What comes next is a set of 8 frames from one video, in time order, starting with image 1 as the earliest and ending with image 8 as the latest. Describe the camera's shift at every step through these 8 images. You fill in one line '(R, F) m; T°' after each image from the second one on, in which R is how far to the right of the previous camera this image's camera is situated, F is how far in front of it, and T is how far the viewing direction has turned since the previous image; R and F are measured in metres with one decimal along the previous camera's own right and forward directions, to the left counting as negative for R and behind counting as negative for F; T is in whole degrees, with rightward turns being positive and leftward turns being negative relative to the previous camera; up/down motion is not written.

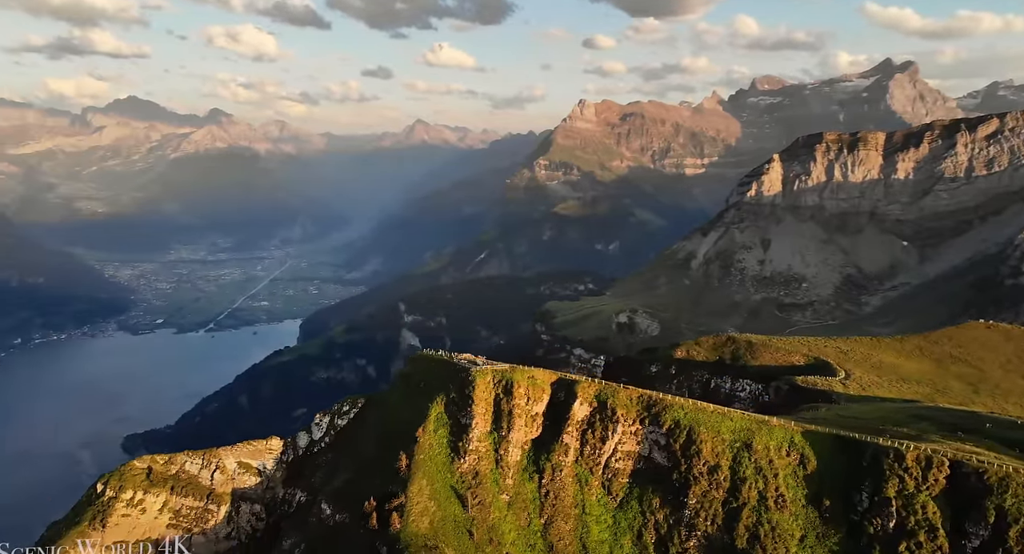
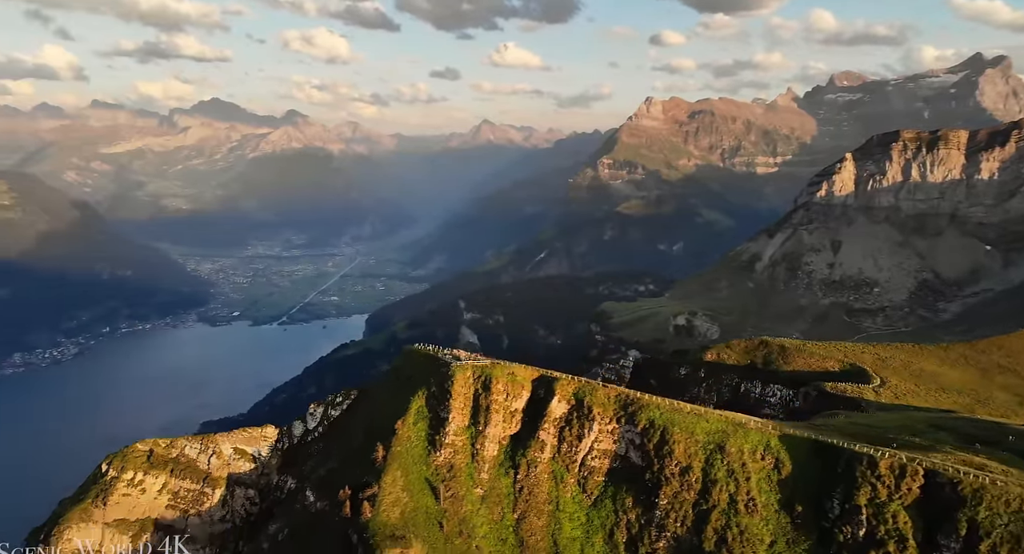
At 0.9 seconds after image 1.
(+6.5, -0.5) m; -5°
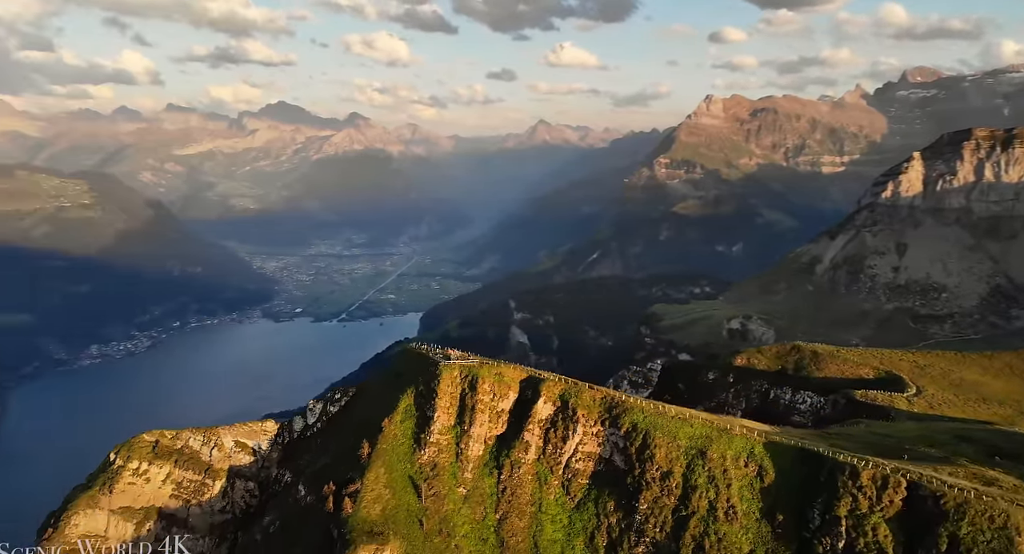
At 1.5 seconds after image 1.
(+5.3, +0.1) m; -4°
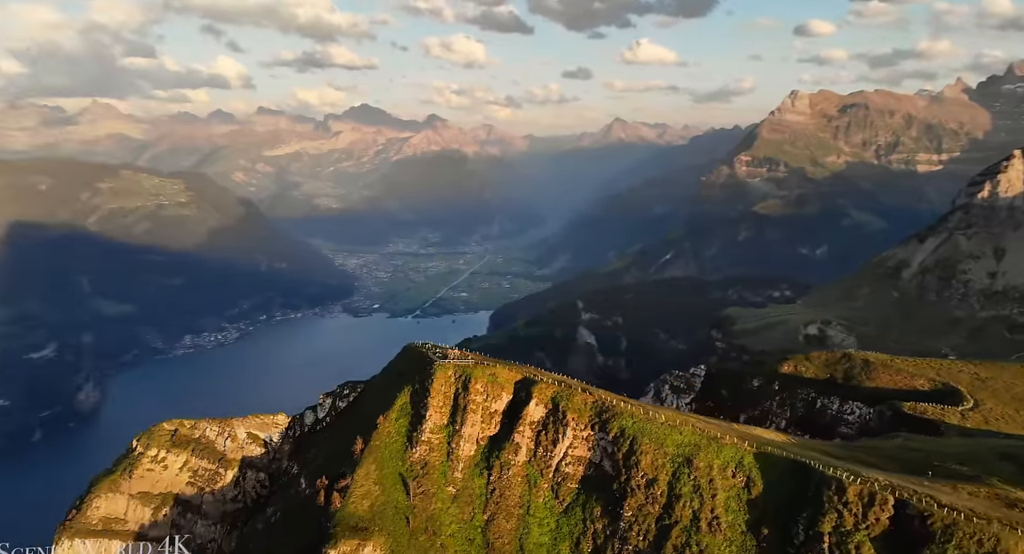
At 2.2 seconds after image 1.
(+6.2, +0.4) m; -6°
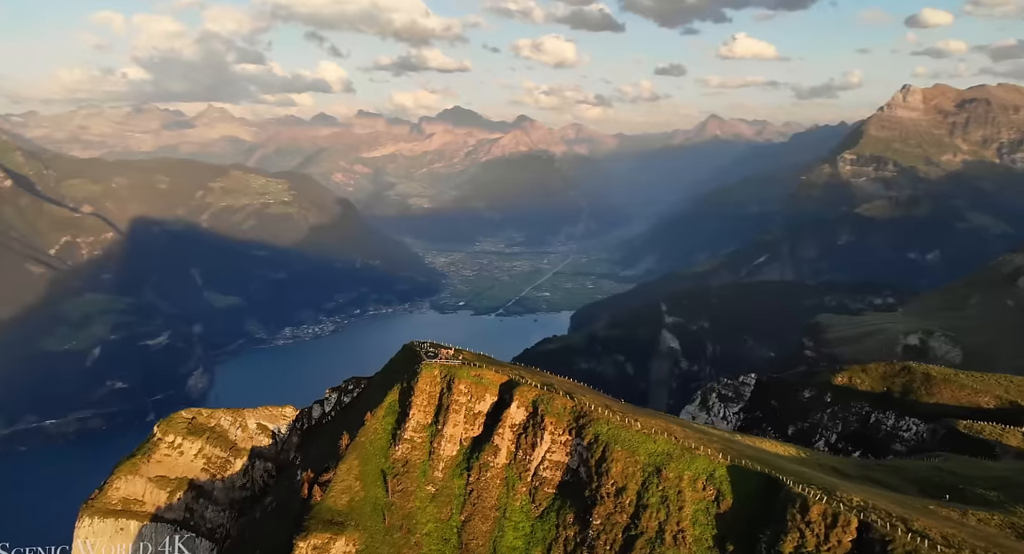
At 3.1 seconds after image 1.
(+8.1, +0.7) m; -7°
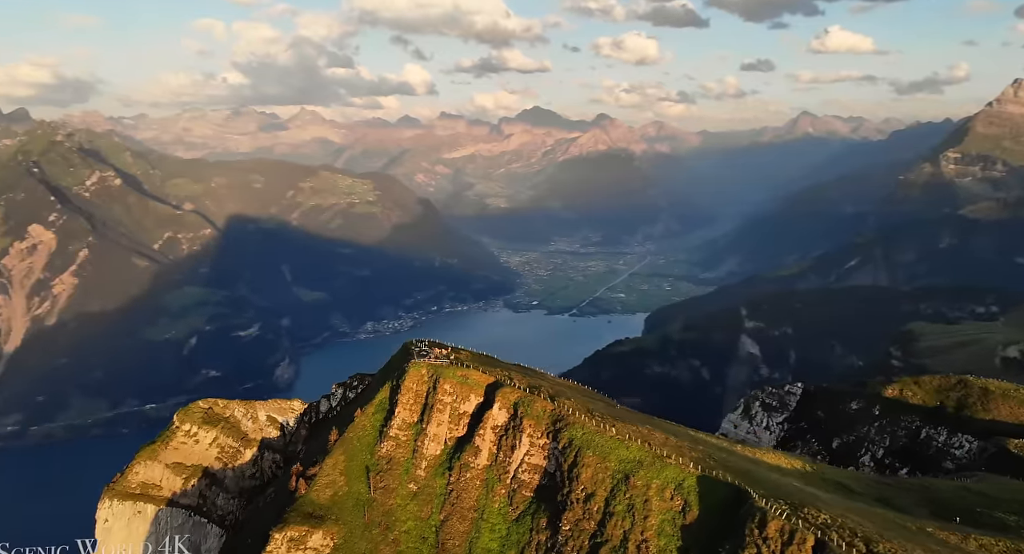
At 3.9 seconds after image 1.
(+7.2, +0.8) m; -6°
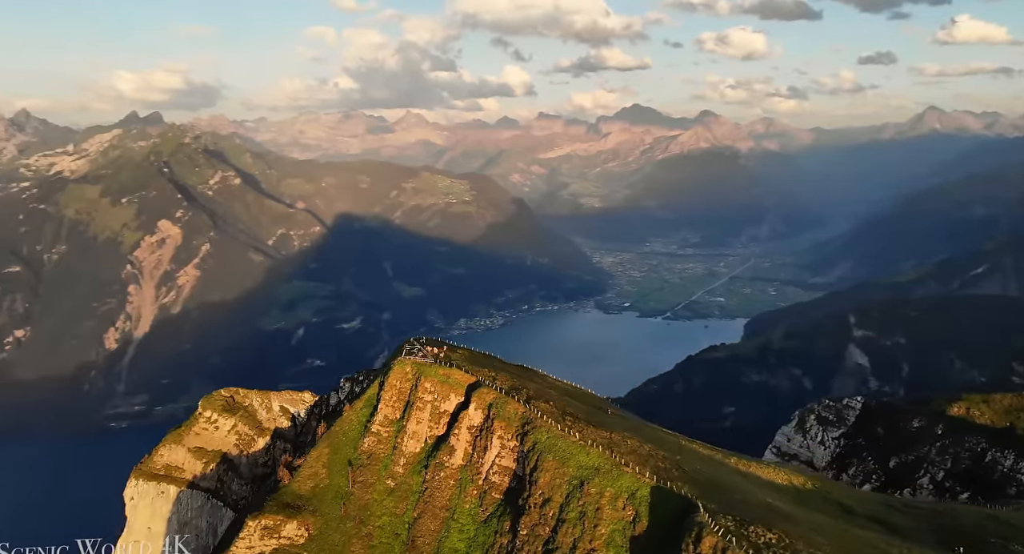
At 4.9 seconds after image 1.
(+9.0, +1.3) m; -8°
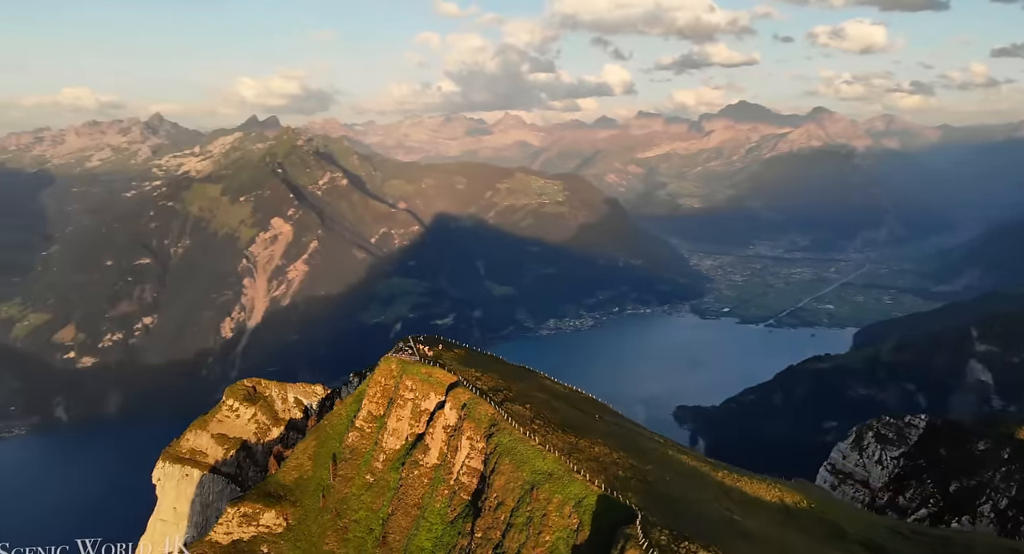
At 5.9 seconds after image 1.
(+9.0, +1.5) m; -8°
